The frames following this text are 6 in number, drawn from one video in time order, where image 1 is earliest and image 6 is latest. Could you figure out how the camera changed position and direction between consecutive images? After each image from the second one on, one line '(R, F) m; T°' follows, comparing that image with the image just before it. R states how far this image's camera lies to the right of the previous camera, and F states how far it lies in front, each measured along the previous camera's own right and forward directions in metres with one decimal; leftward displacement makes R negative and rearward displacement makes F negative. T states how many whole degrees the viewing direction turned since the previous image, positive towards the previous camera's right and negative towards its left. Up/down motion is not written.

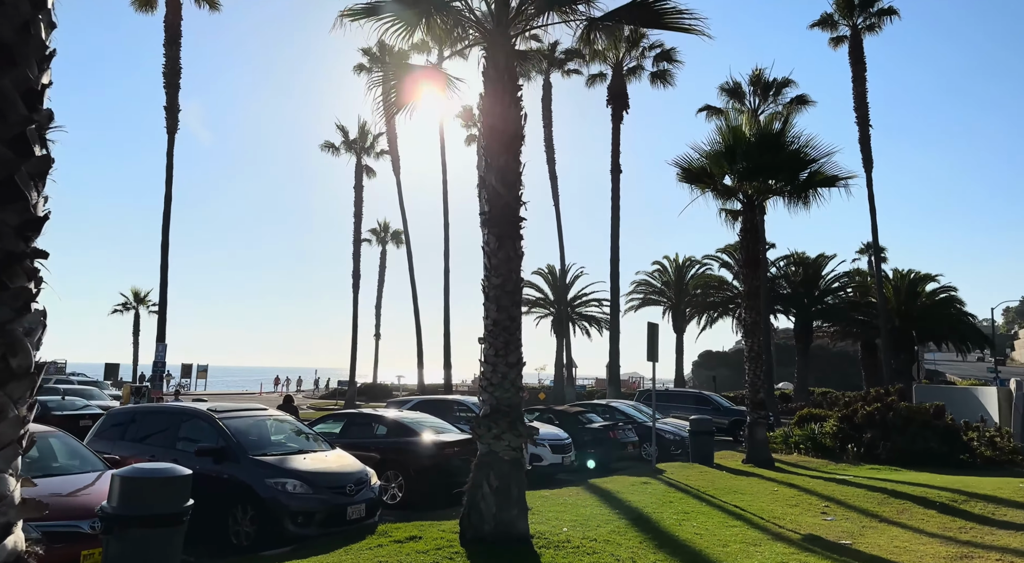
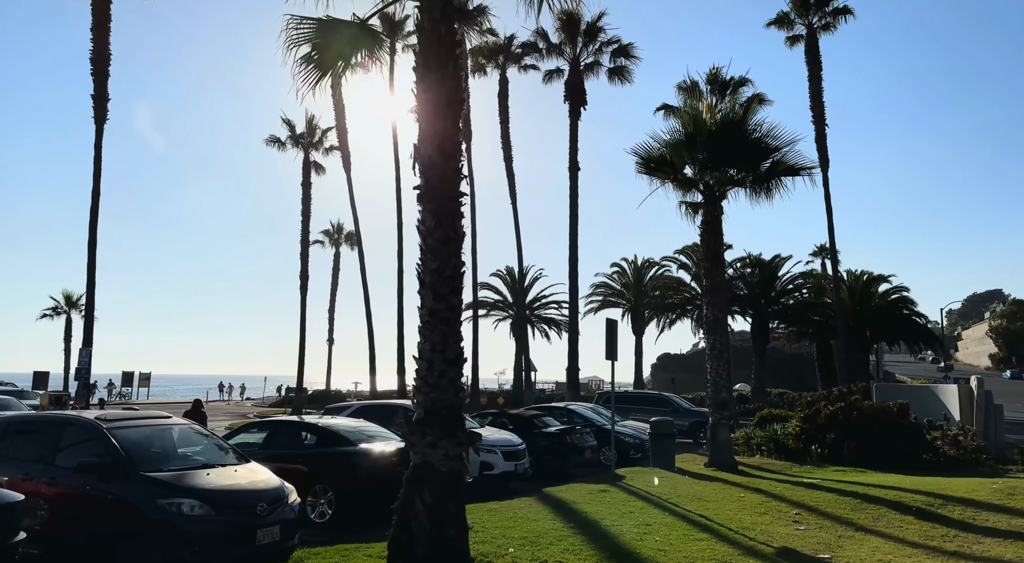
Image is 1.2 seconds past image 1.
(+0.2, +0.9) m; +3°
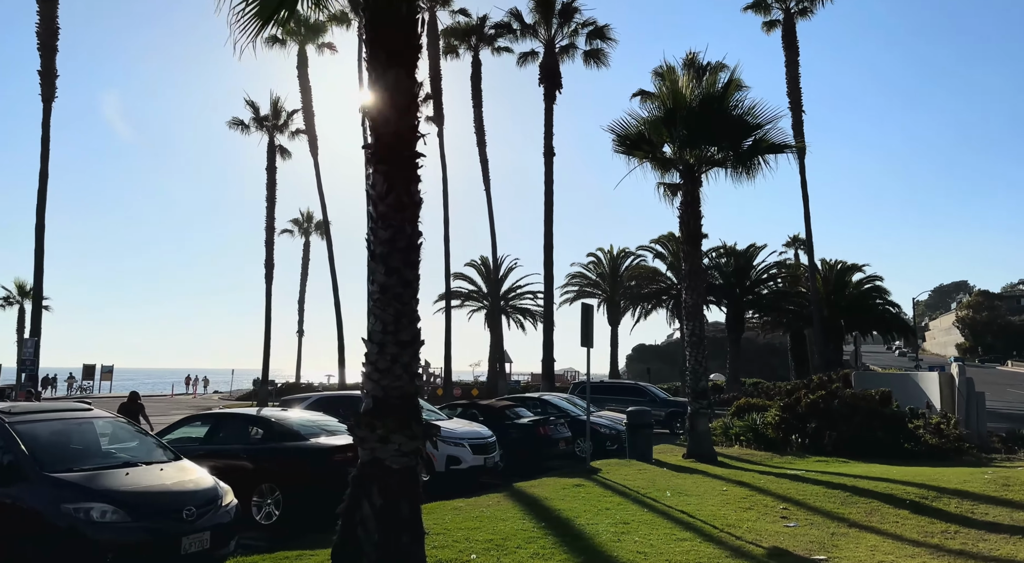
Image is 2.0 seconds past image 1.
(+0.1, +0.8) m; +2°
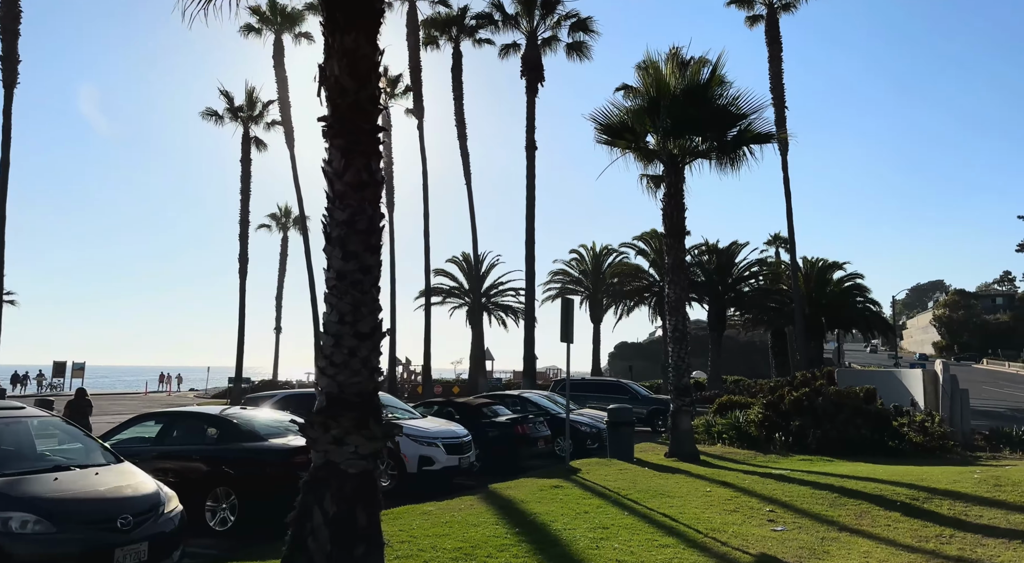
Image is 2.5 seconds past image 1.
(+0.1, +0.5) m; +1°
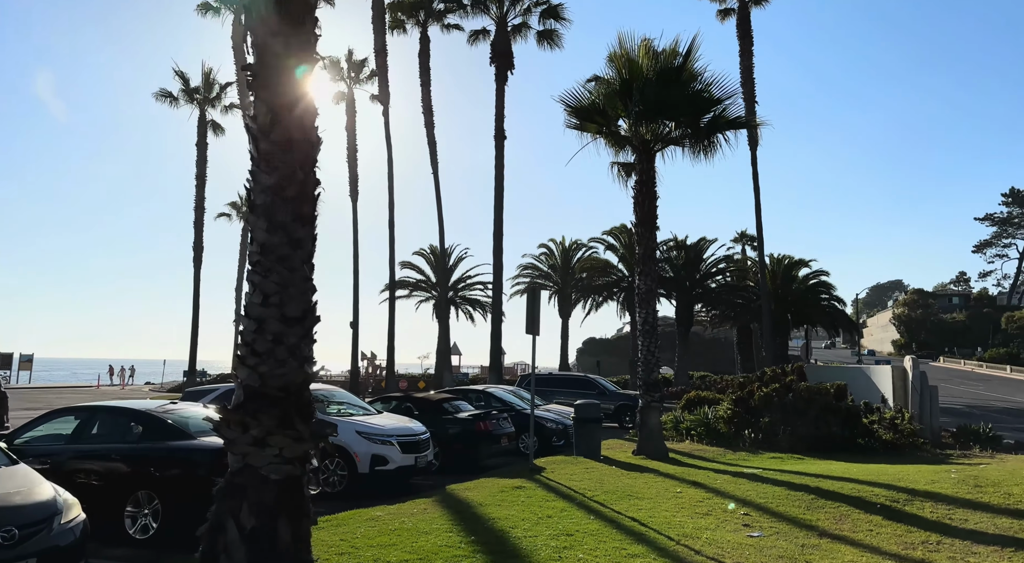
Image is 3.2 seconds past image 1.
(+0.1, +0.7) m; +2°
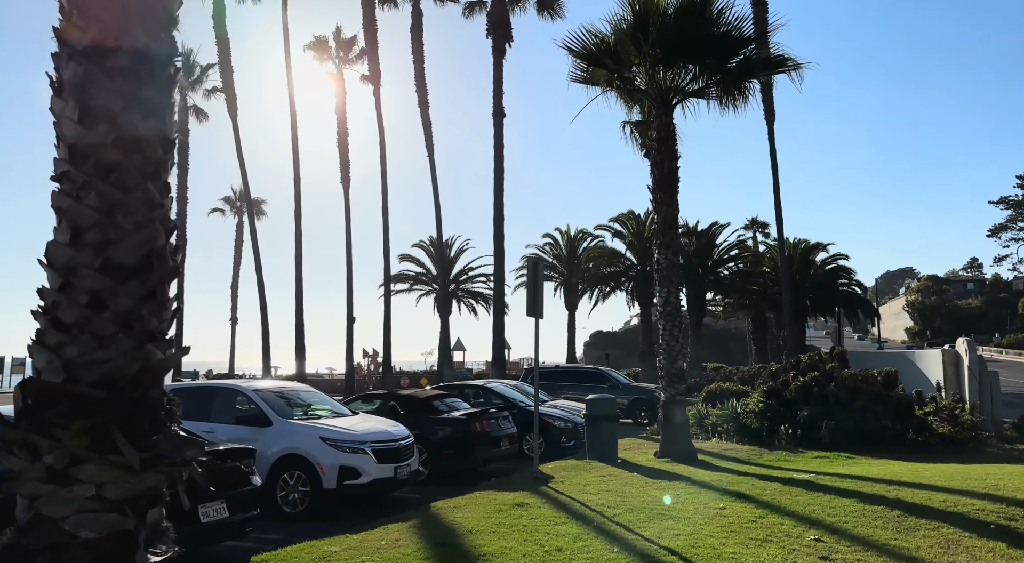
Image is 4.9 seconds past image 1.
(+0.1, +2.1) m; 0°
